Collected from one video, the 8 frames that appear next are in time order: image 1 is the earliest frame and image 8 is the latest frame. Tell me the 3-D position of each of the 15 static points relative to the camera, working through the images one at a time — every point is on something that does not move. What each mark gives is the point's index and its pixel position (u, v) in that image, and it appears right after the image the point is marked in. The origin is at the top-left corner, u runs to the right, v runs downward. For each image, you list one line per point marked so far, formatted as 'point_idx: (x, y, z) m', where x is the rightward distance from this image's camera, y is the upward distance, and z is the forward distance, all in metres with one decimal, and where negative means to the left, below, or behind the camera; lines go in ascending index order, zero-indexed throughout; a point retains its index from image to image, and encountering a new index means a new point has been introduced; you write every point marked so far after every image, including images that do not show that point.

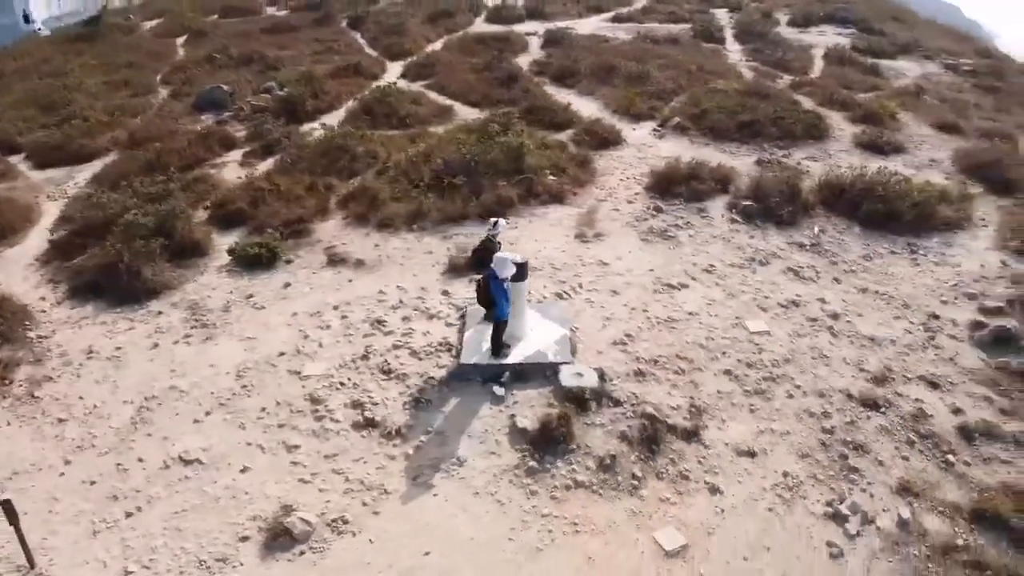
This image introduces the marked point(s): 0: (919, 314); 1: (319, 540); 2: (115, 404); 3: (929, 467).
0: (+5.3, -0.3, +10.4) m
1: (-1.8, -2.4, +7.5) m
2: (-4.7, -1.4, +9.5) m
3: (+4.3, -1.8, +8.3) m
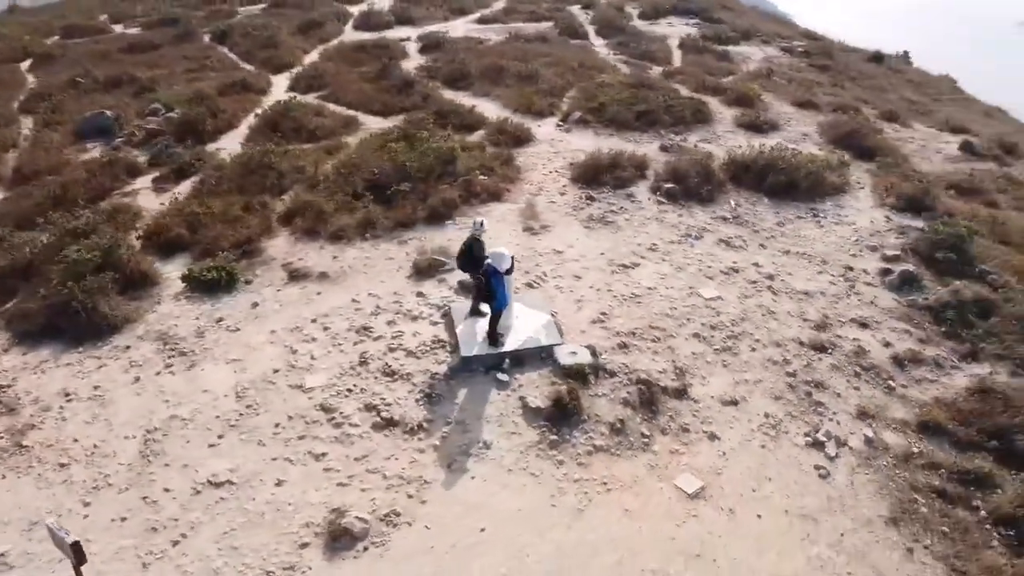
0: (+4.9, +0.3, +12.0) m
1: (-1.3, -2.4, +8.0) m
2: (-4.6, -1.8, +9.4) m
3: (+4.5, -1.3, +9.8) m
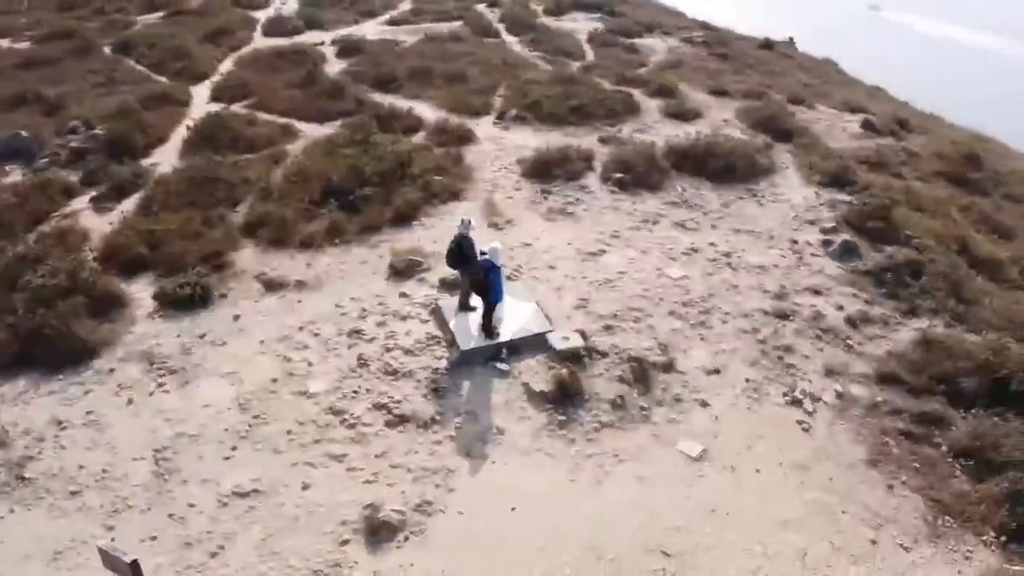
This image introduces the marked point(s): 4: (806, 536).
0: (+4.4, +0.8, +13.1) m
1: (-1.0, -2.4, +8.3) m
2: (-4.4, -2.0, +9.3) m
3: (+4.4, -0.8, +10.9) m
4: (+3.1, -2.6, +8.4) m
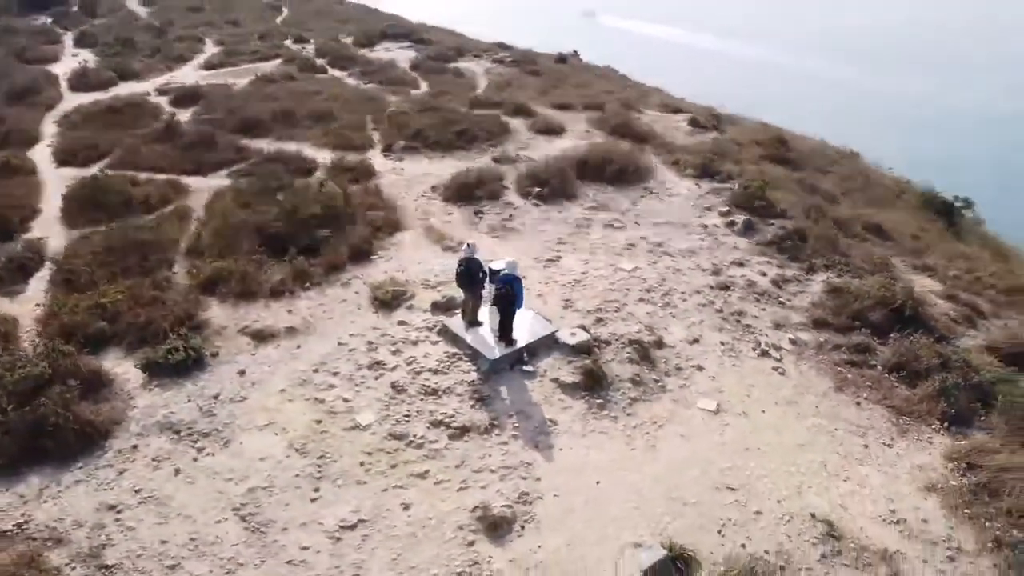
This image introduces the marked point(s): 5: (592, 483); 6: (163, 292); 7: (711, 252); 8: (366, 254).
0: (+3.5, +1.2, +15.4) m
1: (+0.2, -2.6, +9.3) m
2: (-3.5, -2.8, +9.3) m
3: (+4.4, -0.3, +13.2) m
4: (+4.0, -2.1, +10.5) m
5: (+1.0, -2.4, +9.8) m
6: (-5.8, 0.0, +13.4) m
7: (+3.6, +0.6, +14.5) m
8: (-2.6, +0.6, +14.2) m
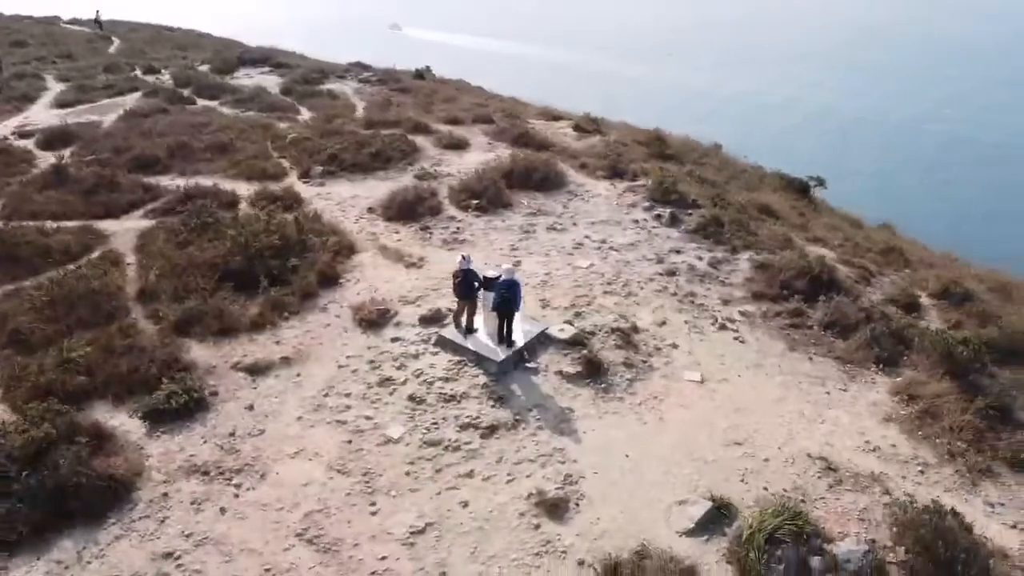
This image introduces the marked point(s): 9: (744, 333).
0: (+2.4, +1.4, +16.9) m
1: (+0.8, -2.6, +10.2) m
2: (-2.7, -3.1, +9.5) m
3: (+3.8, 0.0, +14.9) m
4: (+4.3, -1.7, +12.1) m
5: (+1.5, -2.3, +10.8) m
6: (-6.1, -0.8, +13.0) m
7: (+2.7, +0.9, +16.0) m
8: (-3.2, +0.2, +14.5) m
9: (+3.9, -0.8, +13.7) m
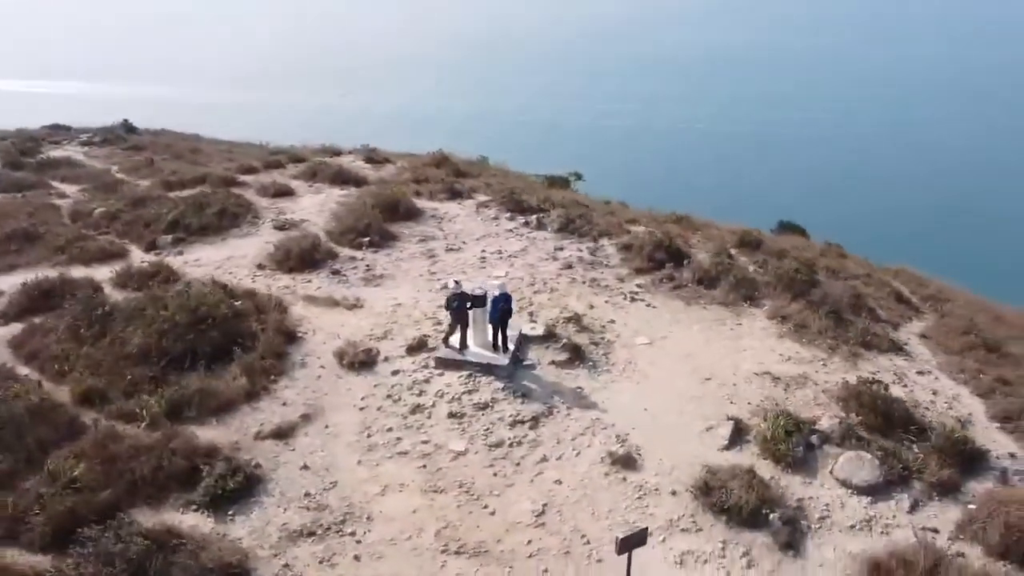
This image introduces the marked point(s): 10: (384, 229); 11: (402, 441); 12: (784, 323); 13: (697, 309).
0: (-0.2, +1.3, +19.1) m
1: (+1.8, -2.4, +12.4) m
2: (-0.9, -3.7, +10.4) m
3: (+2.1, +0.4, +17.9) m
4: (+4.0, -1.0, +15.6) m
5: (+2.1, -2.0, +13.3) m
6: (-5.9, -2.3, +12.2) m
7: (+0.5, +0.9, +18.4) m
8: (-4.0, -0.9, +14.7) m
9: (+2.9, -0.3, +16.9) m
10: (-3.0, +1.3, +18.6) m
11: (-1.7, -2.4, +12.4) m
12: (+5.5, -0.7, +16.4) m
13: (+3.8, -0.4, +16.7) m
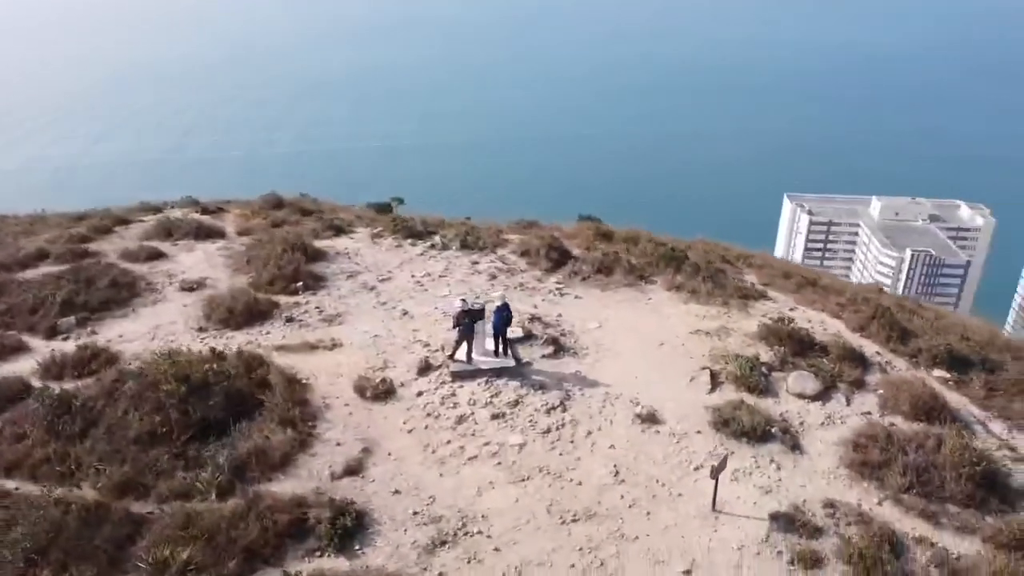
0: (-2.4, +0.8, +20.4) m
1: (+2.5, -2.2, +14.9) m
2: (+0.9, -3.7, +12.0) m
3: (+0.3, +0.4, +20.1) m
4: (+3.1, -0.6, +18.6) m
5: (+2.4, -1.8, +15.8) m
6: (-4.5, -3.4, +12.0) m
7: (-1.4, +0.6, +20.0) m
8: (-4.0, -1.8, +14.9) m
9: (+1.5, -0.1, +19.4) m
10: (-4.8, +0.4, +18.9) m
11: (-0.8, -2.7, +13.7) m
12: (+4.1, -0.1, +19.9) m
13: (+2.4, -0.1, +19.6) m
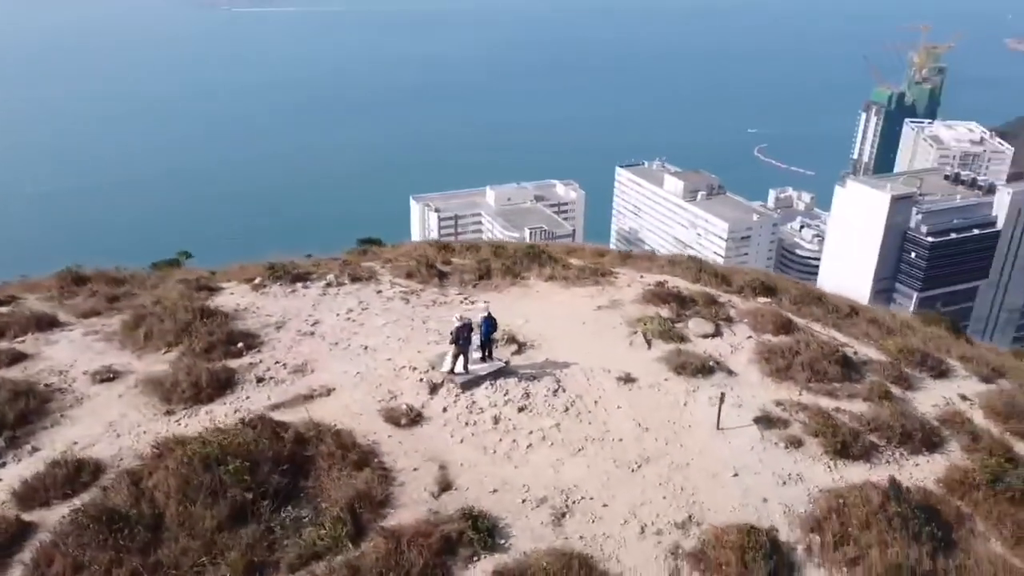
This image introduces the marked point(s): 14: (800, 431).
0: (-4.9, -0.3, +20.7) m
1: (+2.3, -1.9, +18.0) m
2: (+2.5, -3.5, +14.8) m
3: (-2.3, -0.1, +21.7) m
4: (+1.0, -0.4, +21.6) m
5: (+1.8, -1.5, +18.8) m
6: (-2.3, -4.2, +12.4) m
7: (-3.9, -0.2, +20.8) m
8: (-3.4, -2.7, +15.2) m
9: (-0.9, -0.3, +21.6) m
10: (-6.3, -1.0, +18.4) m
11: (+0.1, -2.9, +15.5) m
12: (+1.3, +0.2, +23.2) m
13: (-0.1, -0.1, +22.2) m
14: (+5.9, -3.0, +16.6) m
